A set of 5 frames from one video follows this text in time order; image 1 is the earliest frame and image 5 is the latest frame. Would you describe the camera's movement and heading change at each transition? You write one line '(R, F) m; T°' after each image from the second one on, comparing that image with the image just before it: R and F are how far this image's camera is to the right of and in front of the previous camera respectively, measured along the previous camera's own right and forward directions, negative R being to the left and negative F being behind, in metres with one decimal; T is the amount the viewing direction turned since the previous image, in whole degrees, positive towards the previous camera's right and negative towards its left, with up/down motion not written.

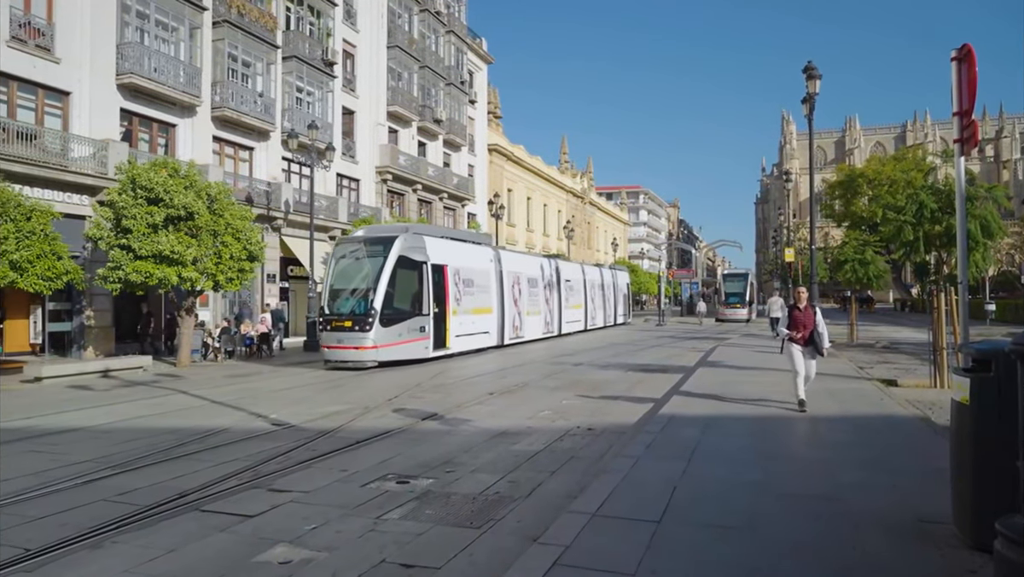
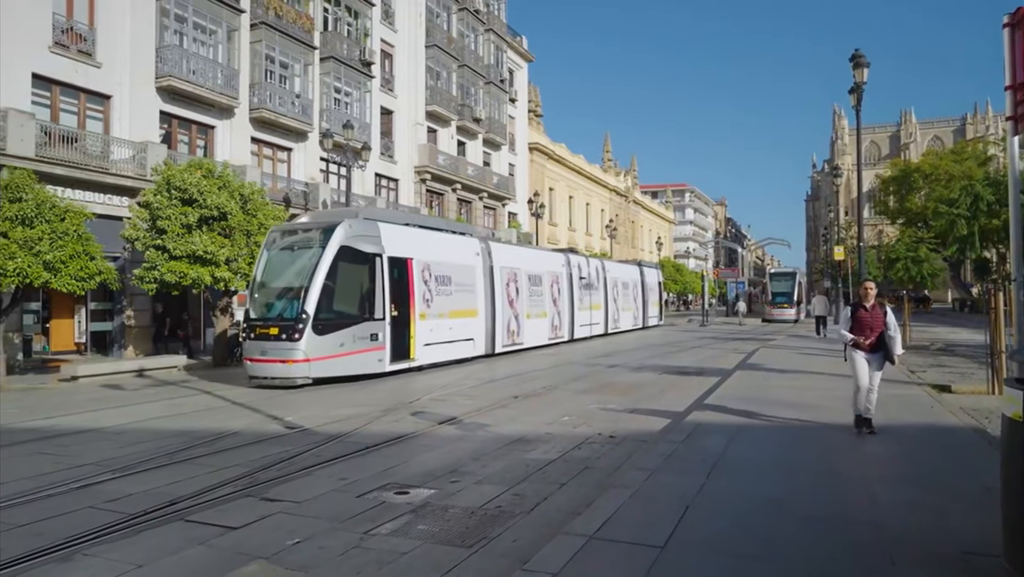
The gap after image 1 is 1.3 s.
(+0.4, +0.5) m; -4°
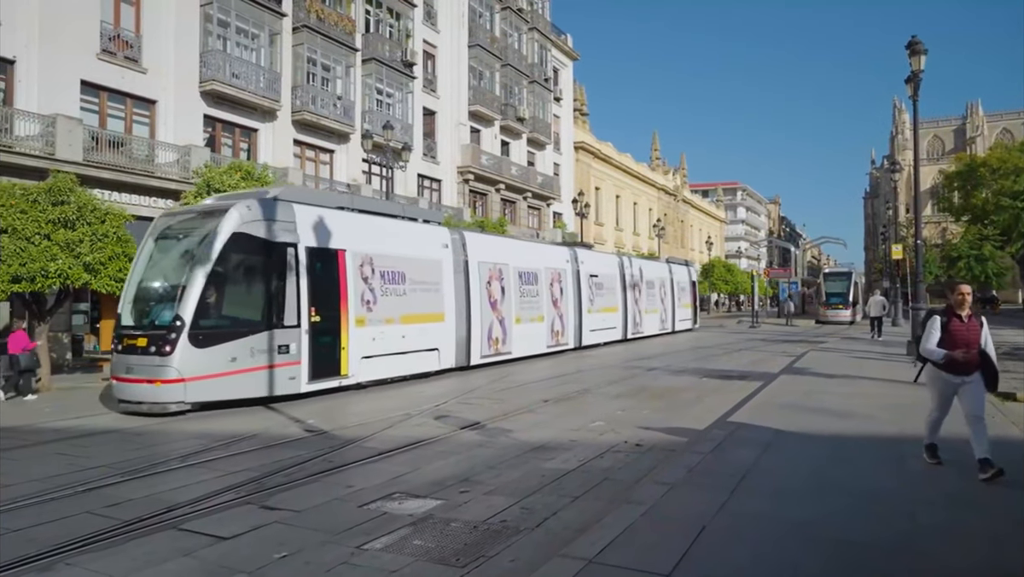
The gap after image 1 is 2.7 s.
(+0.3, +0.4) m; -4°
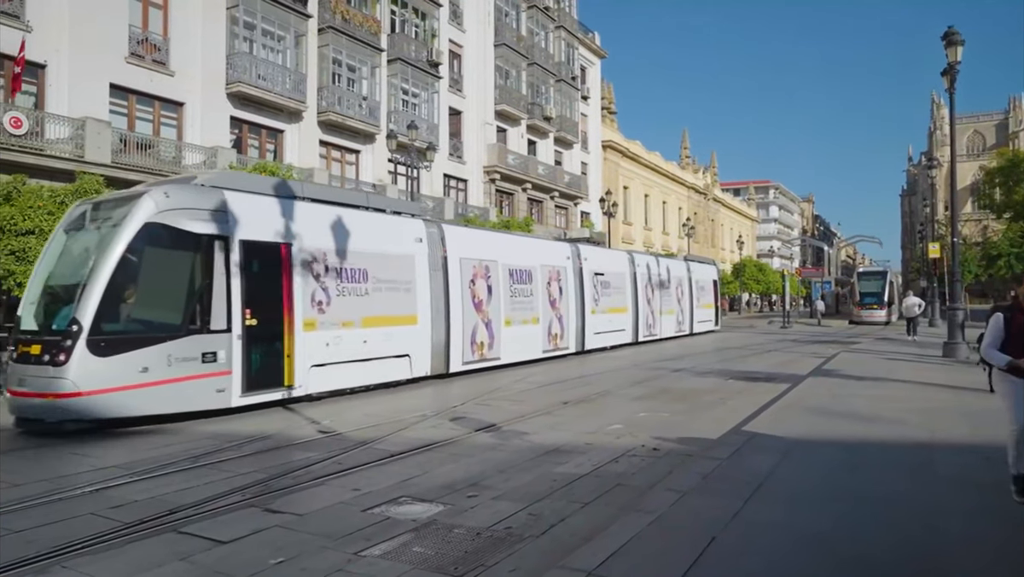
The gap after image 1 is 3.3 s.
(+0.2, +0.2) m; -2°
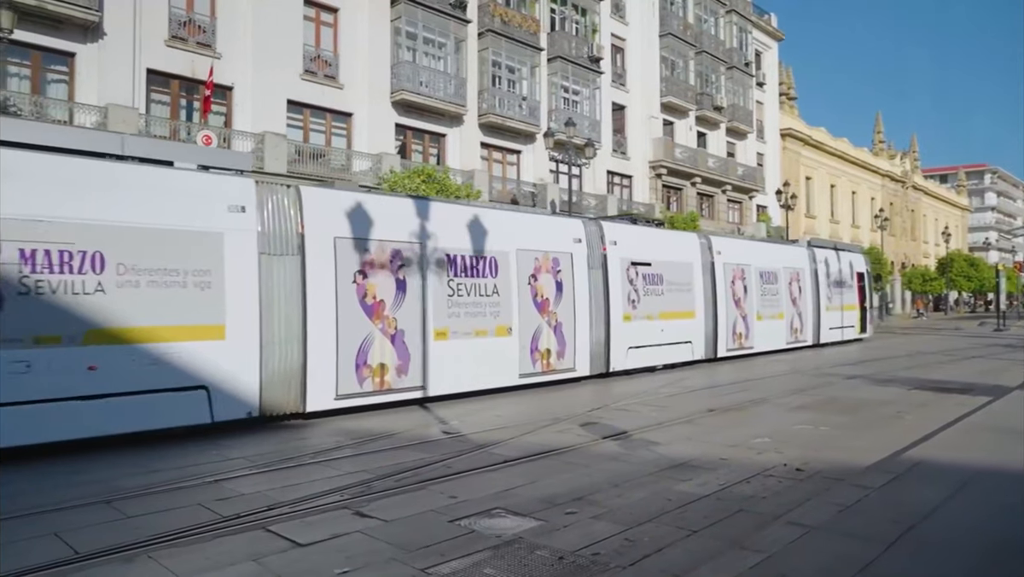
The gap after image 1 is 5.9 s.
(+0.6, +0.6) m; -14°
